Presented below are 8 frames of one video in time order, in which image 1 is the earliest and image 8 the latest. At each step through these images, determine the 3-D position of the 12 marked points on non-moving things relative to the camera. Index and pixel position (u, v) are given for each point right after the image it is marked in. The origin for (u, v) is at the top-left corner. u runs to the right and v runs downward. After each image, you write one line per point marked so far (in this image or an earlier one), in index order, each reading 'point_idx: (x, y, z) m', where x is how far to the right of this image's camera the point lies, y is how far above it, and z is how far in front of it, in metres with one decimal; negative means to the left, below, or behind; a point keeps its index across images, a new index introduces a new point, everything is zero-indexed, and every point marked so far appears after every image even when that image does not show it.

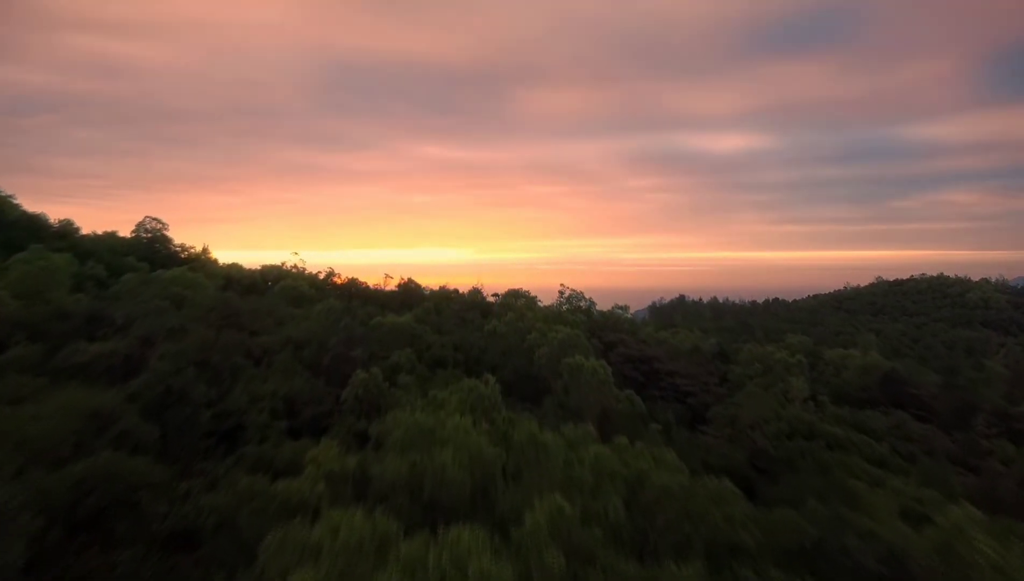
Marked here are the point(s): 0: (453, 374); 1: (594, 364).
0: (-1.2, -1.8, +8.9) m
1: (+1.9, -1.7, +9.5) m
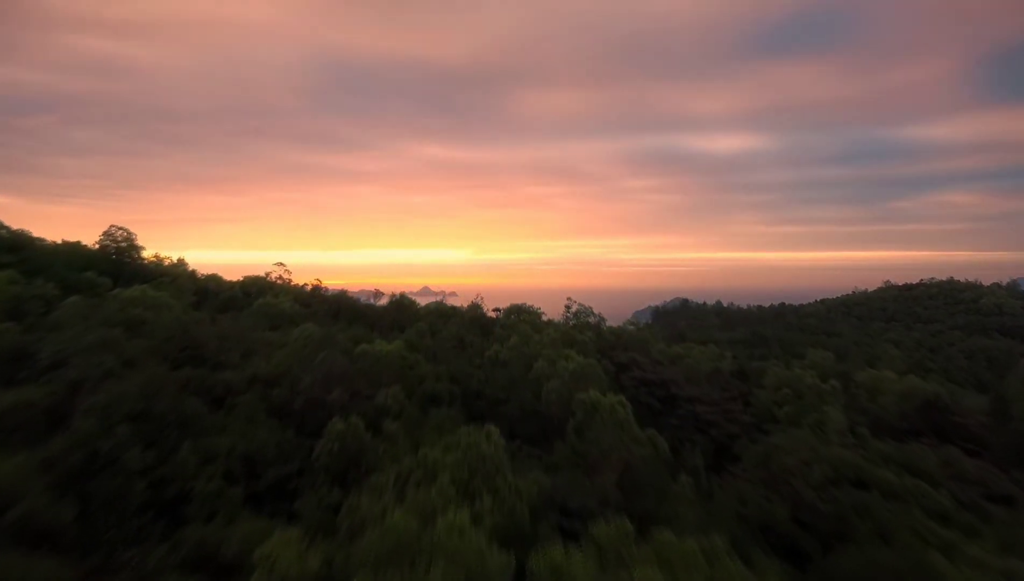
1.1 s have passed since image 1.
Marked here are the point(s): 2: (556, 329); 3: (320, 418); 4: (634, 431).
0: (-1.1, -2.3, +7.6) m
1: (+2.0, -2.2, +8.3) m
2: (+1.3, -1.3, +12.7) m
3: (-3.2, -2.1, +6.9) m
4: (+2.3, -2.7, +8.1) m
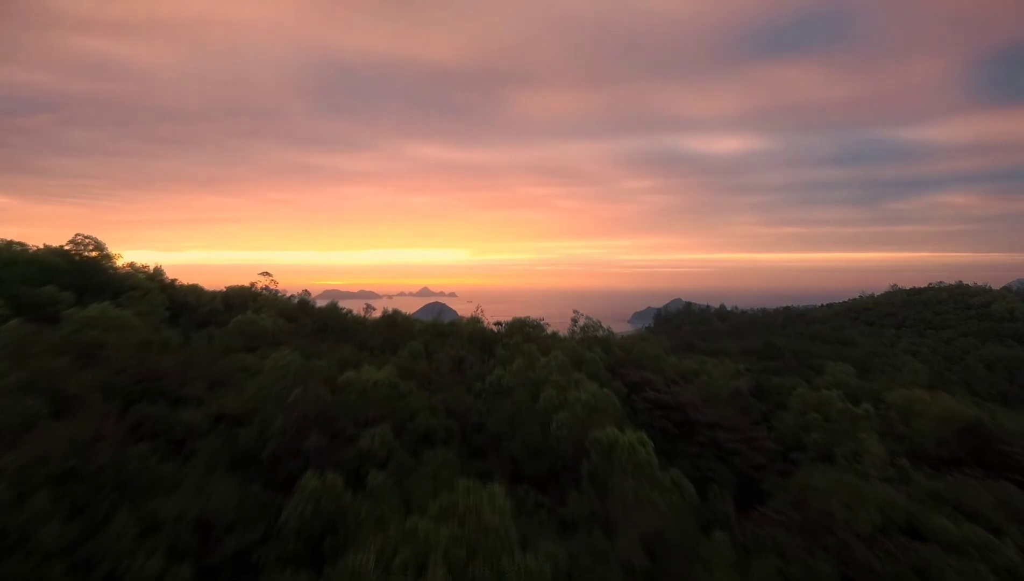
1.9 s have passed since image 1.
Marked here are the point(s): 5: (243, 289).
0: (-1.1, -2.7, +6.6) m
1: (+2.1, -2.6, +7.3) m
2: (+1.4, -1.6, +11.7) m
3: (-3.1, -2.5, +5.9) m
4: (+2.4, -3.1, +7.1) m
5: (-9.0, +0.1, +14.2) m
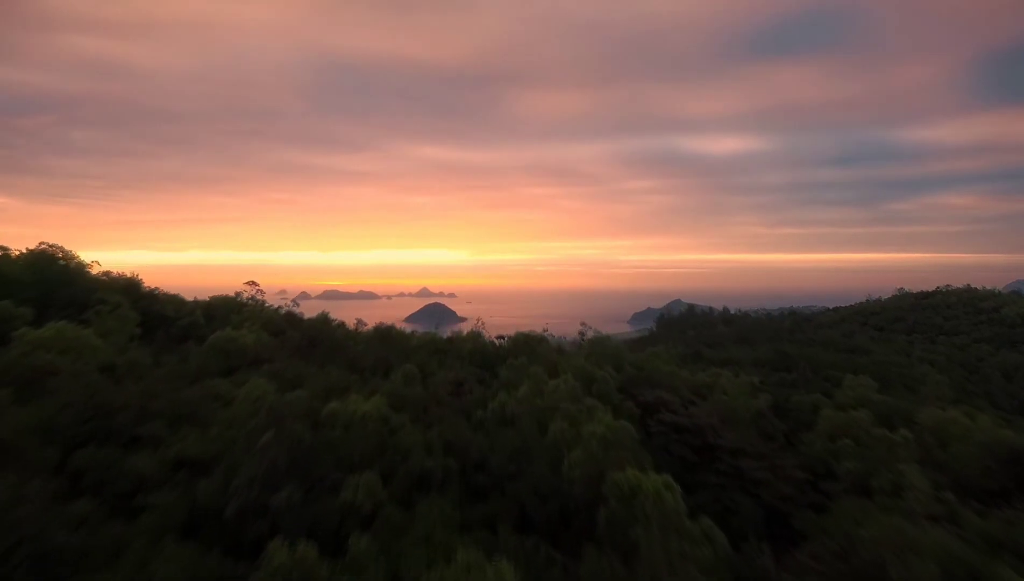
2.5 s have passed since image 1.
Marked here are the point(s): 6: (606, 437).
0: (-1.0, -3.0, +5.6) m
1: (+2.2, -2.9, +6.3) m
2: (+1.5, -2.0, +10.8) m
3: (-3.0, -2.8, +4.9) m
4: (+2.5, -3.4, +6.1) m
5: (-8.9, -0.2, +13.2) m
6: (+1.6, -2.5, +7.1) m
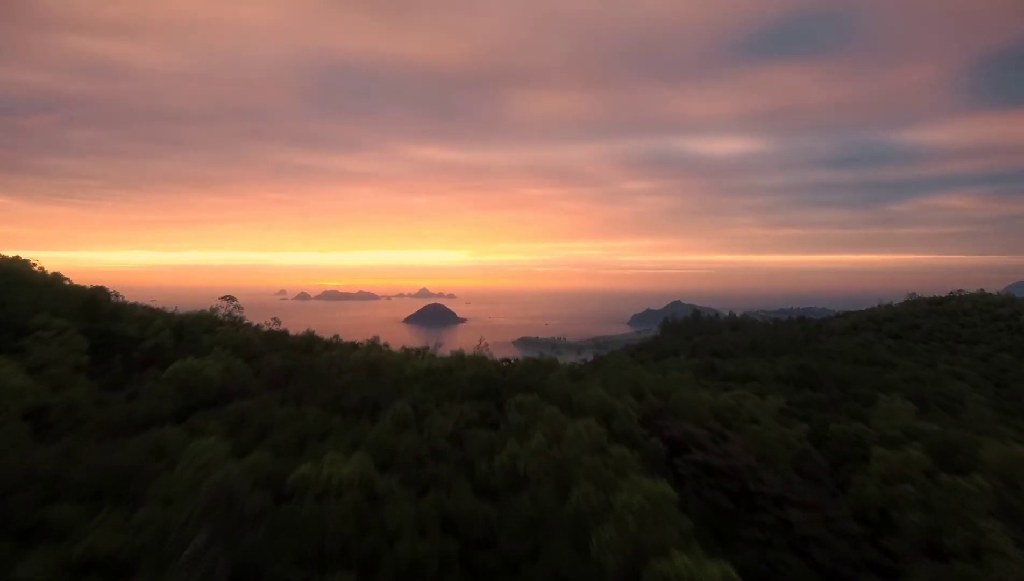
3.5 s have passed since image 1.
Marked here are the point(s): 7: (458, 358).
0: (-0.8, -3.5, +4.3) m
1: (+2.4, -3.4, +5.0) m
2: (+1.7, -2.5, +9.4) m
3: (-2.8, -3.2, +3.5) m
4: (+2.7, -3.9, +4.8) m
5: (-8.7, -0.7, +11.8) m
6: (+1.8, -2.9, +5.7) m
7: (-1.4, -1.9, +10.9) m
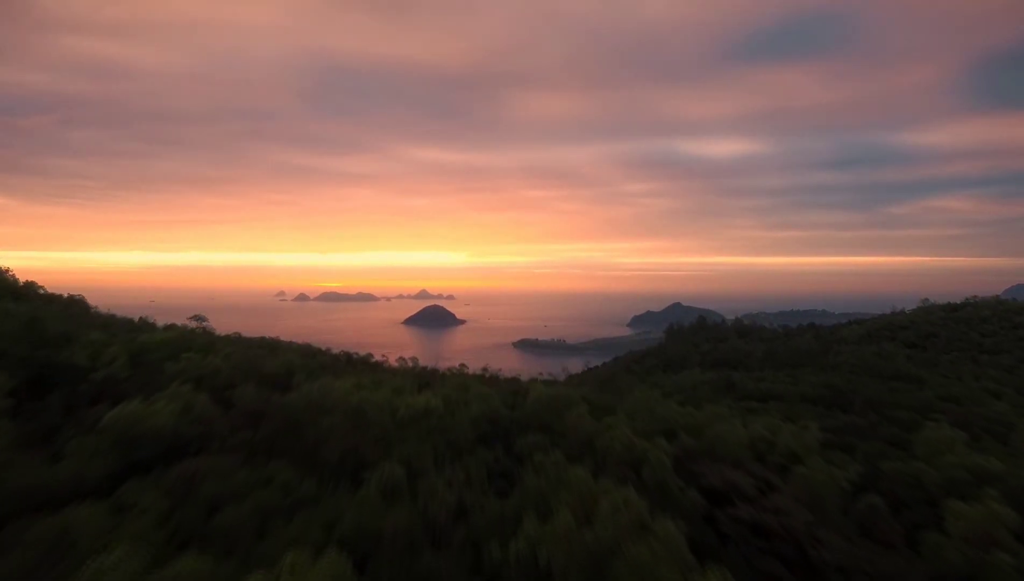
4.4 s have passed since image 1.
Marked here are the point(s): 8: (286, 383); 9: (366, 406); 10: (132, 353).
0: (-0.5, -3.9, +2.8) m
1: (+2.6, -3.8, +3.5) m
2: (+1.9, -2.9, +7.9) m
3: (-2.5, -3.7, +2.1) m
4: (+3.0, -4.3, +3.3) m
5: (-8.5, -1.2, +10.3) m
6: (+2.0, -3.4, +4.3) m
7: (-1.2, -2.4, +9.5) m
8: (-5.2, -2.1, +9.7) m
9: (-2.7, -2.1, +7.6) m
10: (-8.7, -1.4, +9.6) m
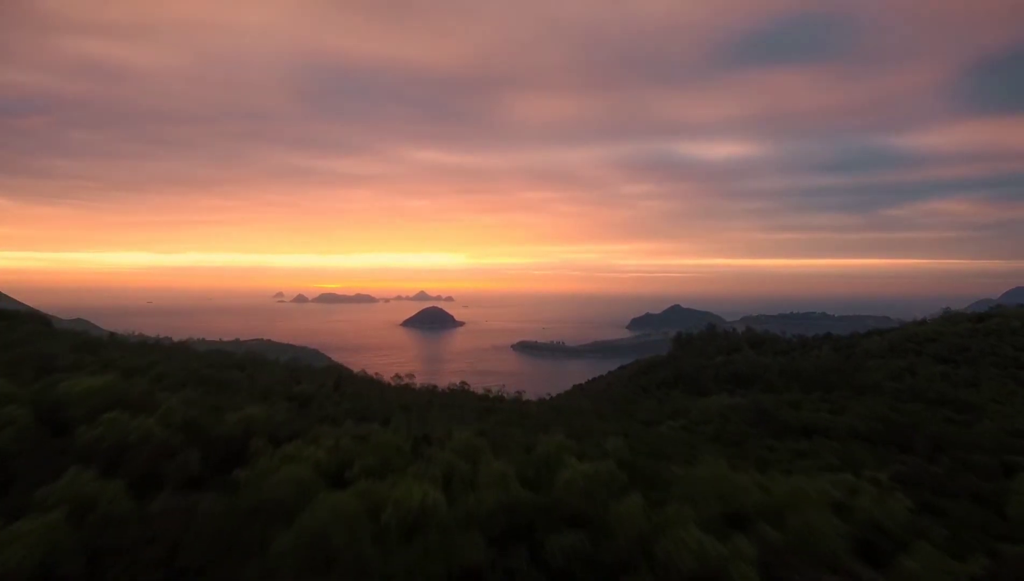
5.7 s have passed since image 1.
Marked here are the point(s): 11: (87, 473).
0: (-0.1, -4.6, +0.5) m
1: (+3.0, -4.5, +1.2) m
2: (+2.3, -3.6, +5.7) m
3: (-2.1, -4.4, -0.2) m
4: (+3.4, -5.0, +1.0) m
5: (-8.1, -1.9, +8.1) m
6: (+2.4, -4.1, +2.0) m
7: (-0.8, -3.1, +7.2) m
8: (-4.8, -2.8, +7.5) m
9: (-2.3, -2.8, +5.4) m
10: (-8.3, -2.1, +7.3) m
11: (-5.8, -2.6, +5.6) m
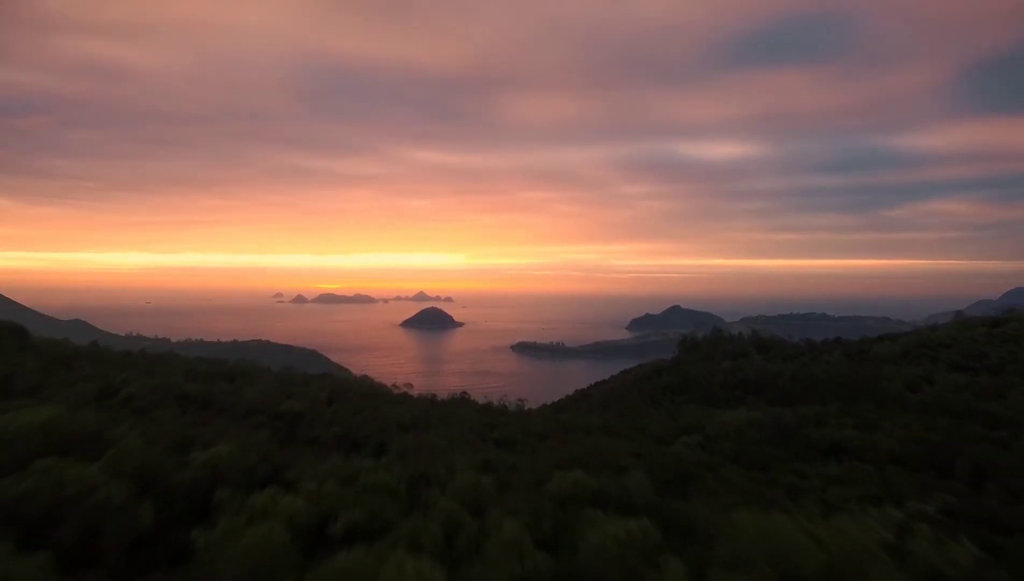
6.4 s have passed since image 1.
0: (+0.1, -5.0, -0.7) m
1: (+3.2, -4.9, +0.1) m
2: (+2.5, -4.0, +4.5) m
3: (-1.9, -4.7, -1.4) m
4: (+3.6, -5.4, -0.1) m
5: (-7.9, -2.2, +6.9) m
6: (+2.6, -4.4, +0.8) m
7: (-0.6, -3.5, +6.0) m
8: (-4.6, -3.2, +6.3) m
9: (-2.1, -3.1, +4.2) m
10: (-8.1, -2.4, +6.1) m
11: (-5.6, -3.0, +4.4) m
